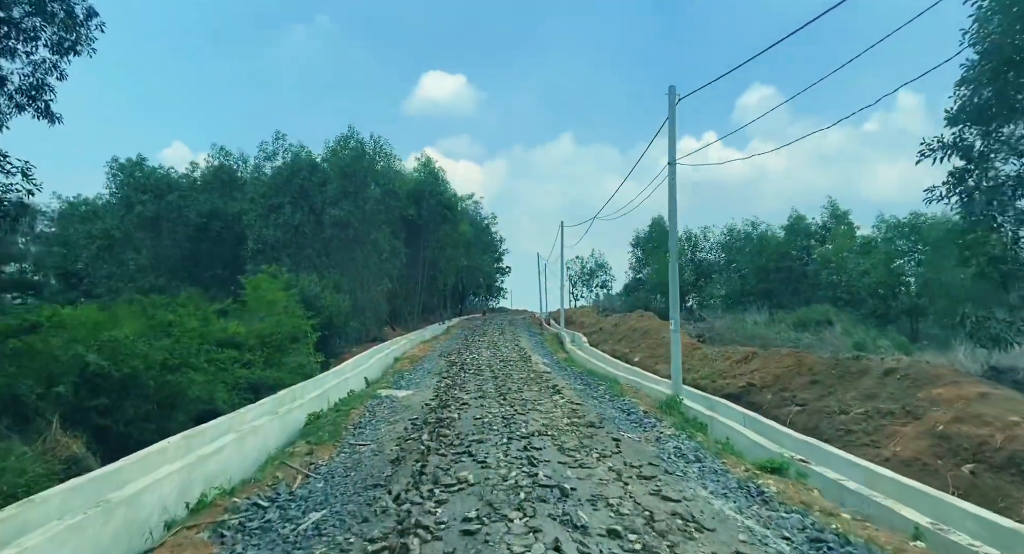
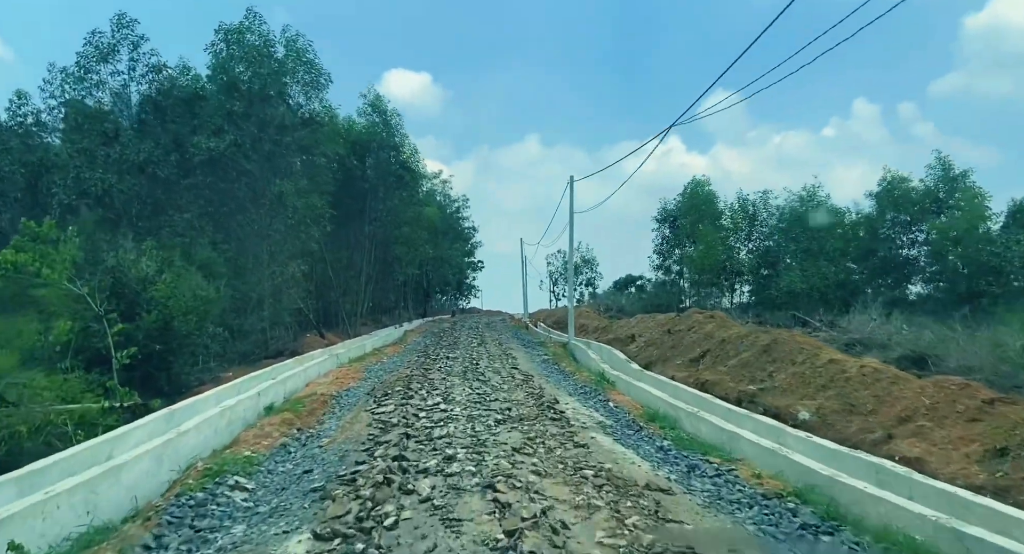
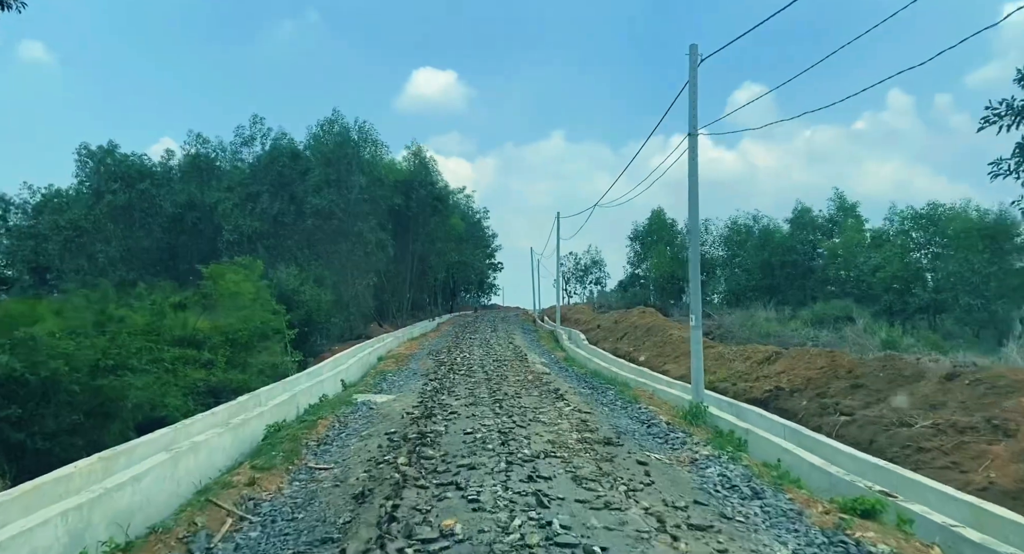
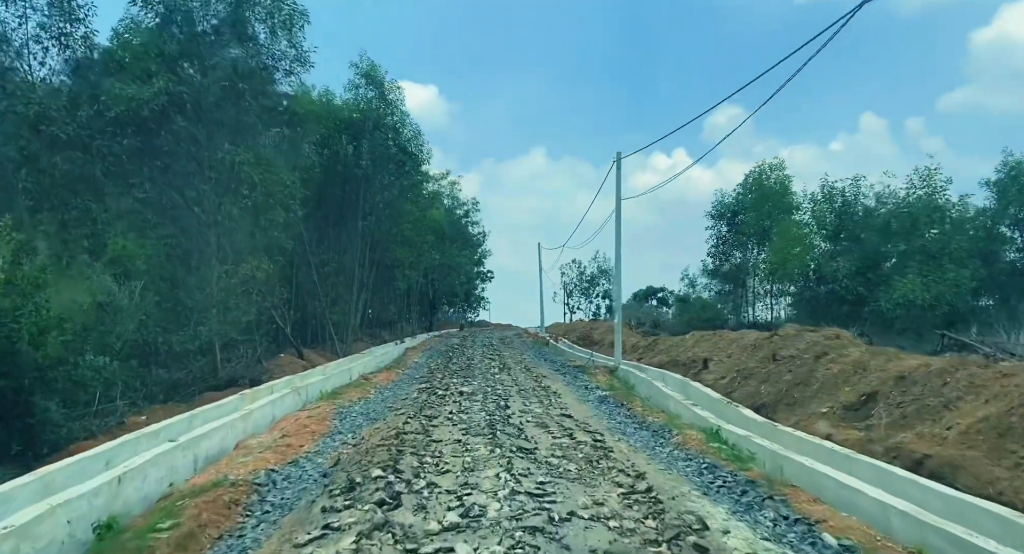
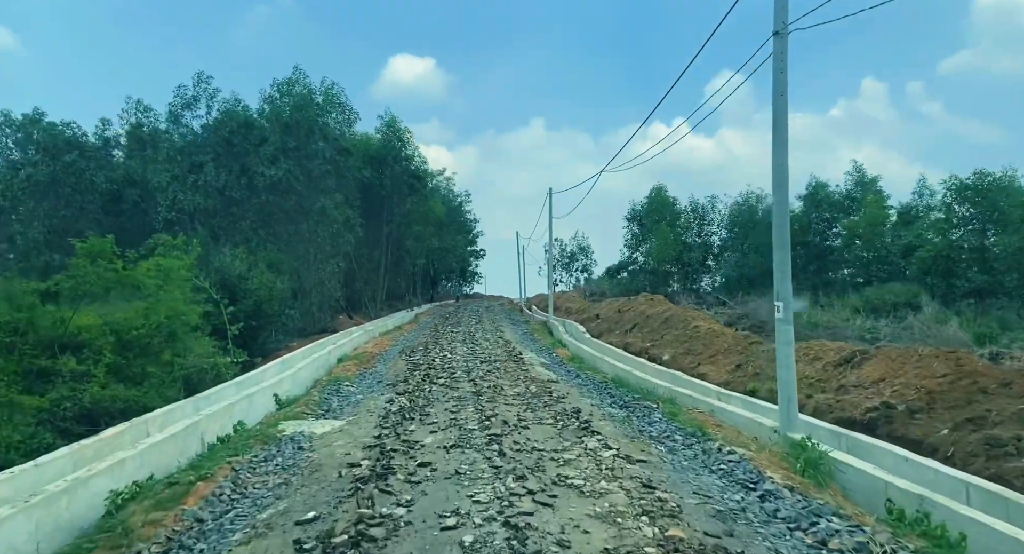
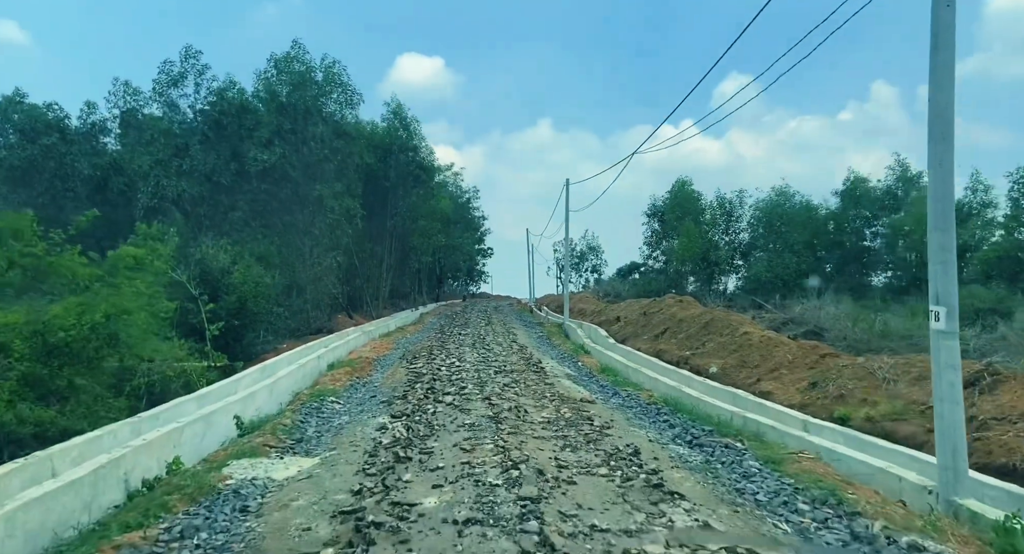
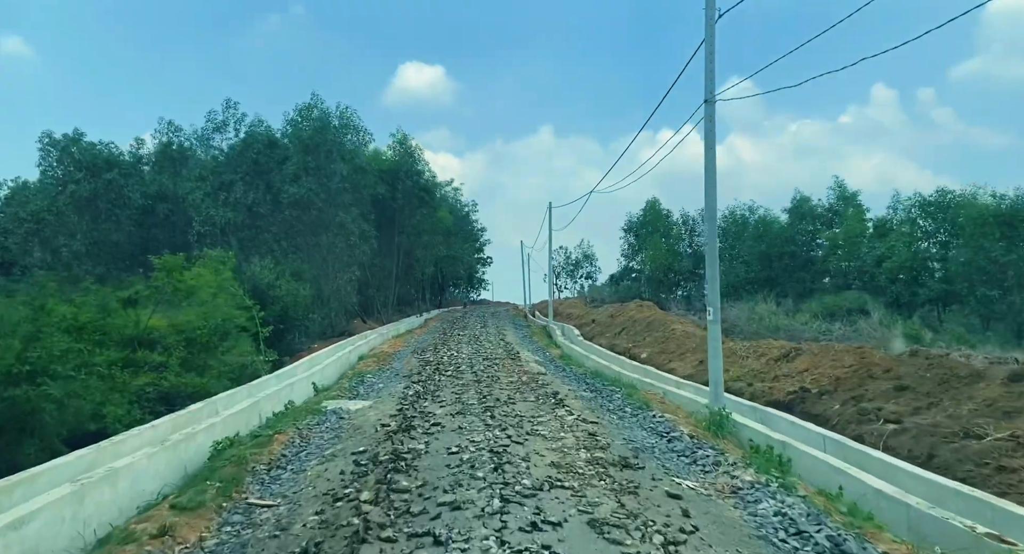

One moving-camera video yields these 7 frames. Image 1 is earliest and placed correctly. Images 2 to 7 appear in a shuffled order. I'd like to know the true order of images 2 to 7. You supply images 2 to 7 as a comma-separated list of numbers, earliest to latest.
3, 7, 5, 6, 2, 4
